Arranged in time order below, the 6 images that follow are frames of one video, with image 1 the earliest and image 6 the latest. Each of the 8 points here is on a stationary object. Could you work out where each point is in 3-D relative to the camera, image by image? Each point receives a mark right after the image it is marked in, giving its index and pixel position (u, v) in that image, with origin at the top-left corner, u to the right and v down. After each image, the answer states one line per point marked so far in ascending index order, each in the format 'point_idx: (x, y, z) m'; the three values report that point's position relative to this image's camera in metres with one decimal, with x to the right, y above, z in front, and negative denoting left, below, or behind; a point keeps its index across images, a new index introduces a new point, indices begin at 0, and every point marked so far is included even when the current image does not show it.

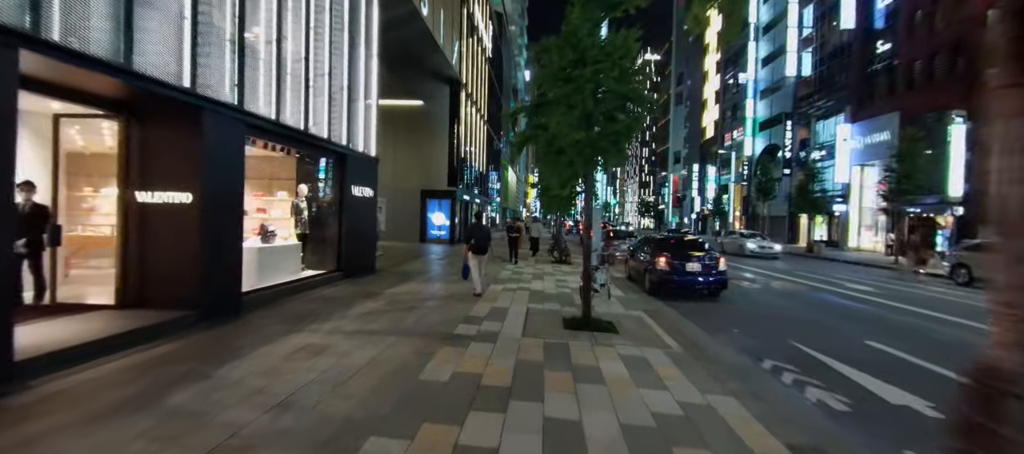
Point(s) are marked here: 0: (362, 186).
0: (-5.3, +1.4, +13.6) m
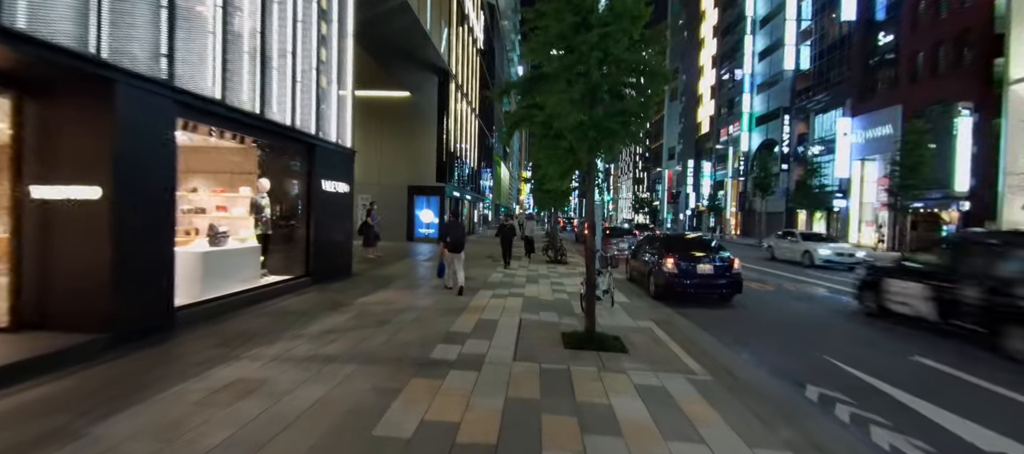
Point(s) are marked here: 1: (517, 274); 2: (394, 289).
0: (-5.5, +1.4, +12.2) m
1: (+0.2, -1.7, +14.0) m
2: (-3.2, -1.7, +10.6) m
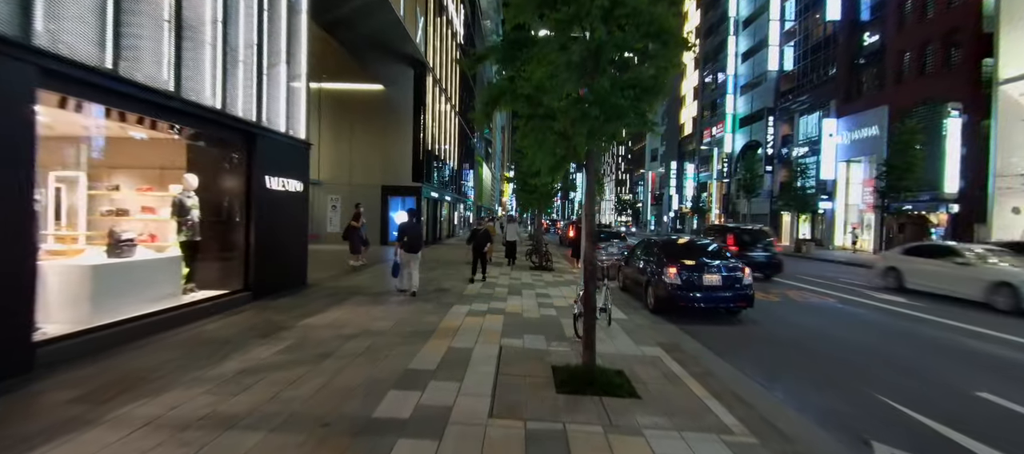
0: (-6.1, +1.3, +10.4) m
1: (-0.5, -1.8, +12.4) m
2: (-3.7, -1.8, +9.0) m
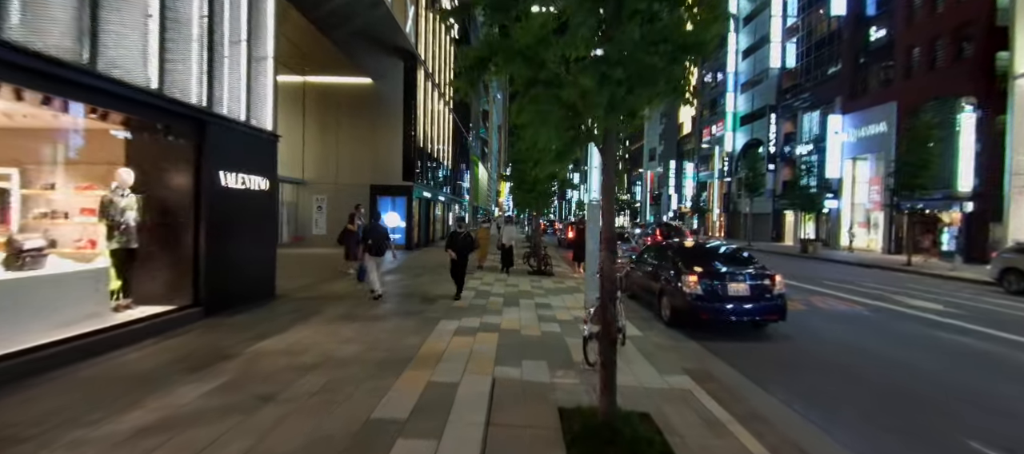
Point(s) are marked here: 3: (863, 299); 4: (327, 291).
0: (-6.2, +1.2, +9.1) m
1: (-0.6, -1.9, +11.1) m
2: (-3.8, -1.9, +7.6) m
3: (+12.0, -2.5, +13.4) m
4: (-5.4, -1.9, +11.3) m
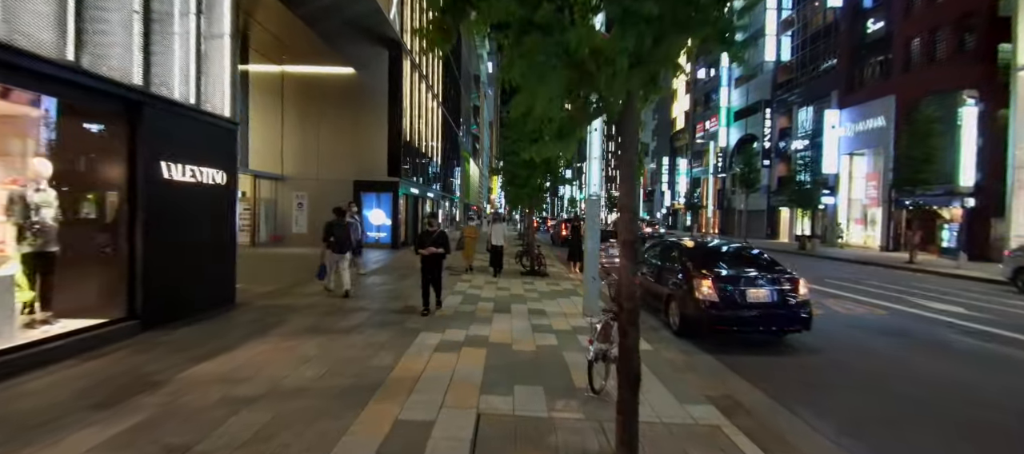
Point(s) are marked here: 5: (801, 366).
0: (-6.4, +1.2, +7.9) m
1: (-0.8, -1.8, +10.1) m
2: (-4.0, -1.9, +6.5) m
3: (+11.8, -2.4, +12.6) m
4: (-5.6, -1.8, +10.2) m
5: (+4.9, -2.4, +6.8) m
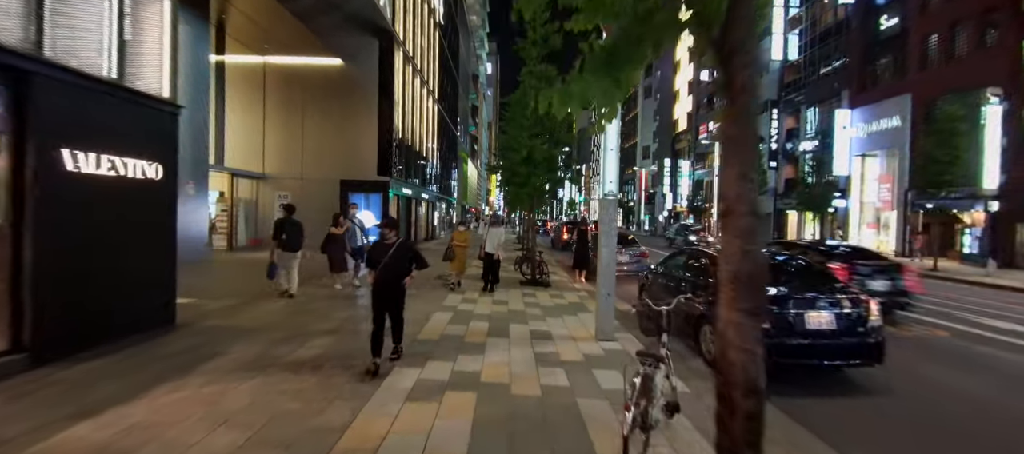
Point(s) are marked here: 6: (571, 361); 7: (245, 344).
0: (-6.4, +1.2, +6.4) m
1: (-0.8, -2.0, +8.6) m
2: (-4.0, -1.9, +5.0) m
3: (+11.7, -2.5, +11.1) m
4: (-5.6, -1.9, +8.7) m
5: (+4.9, -2.5, +5.3) m
6: (+0.9, -2.1, +6.4) m
7: (-4.6, -1.9, +6.7) m
